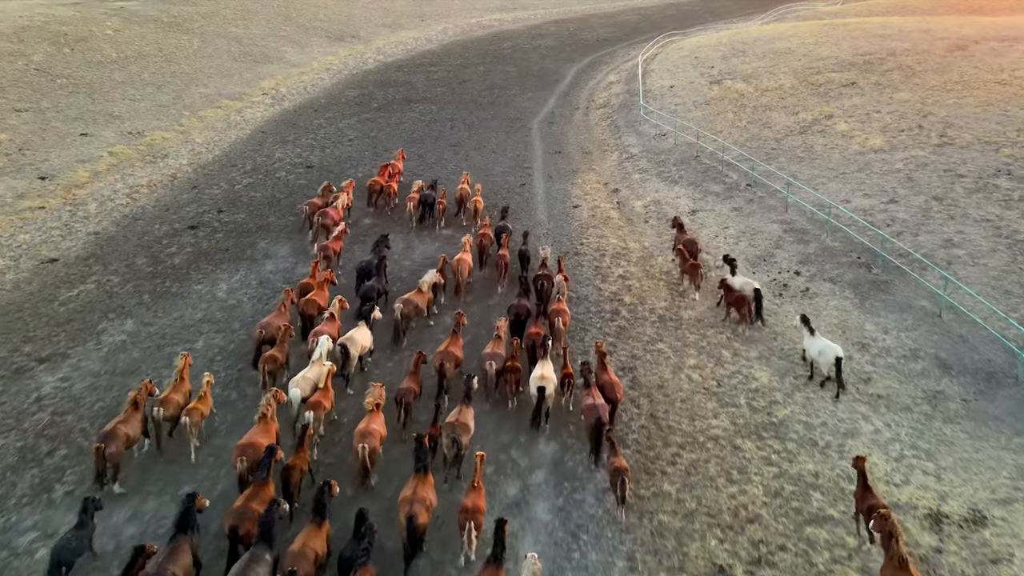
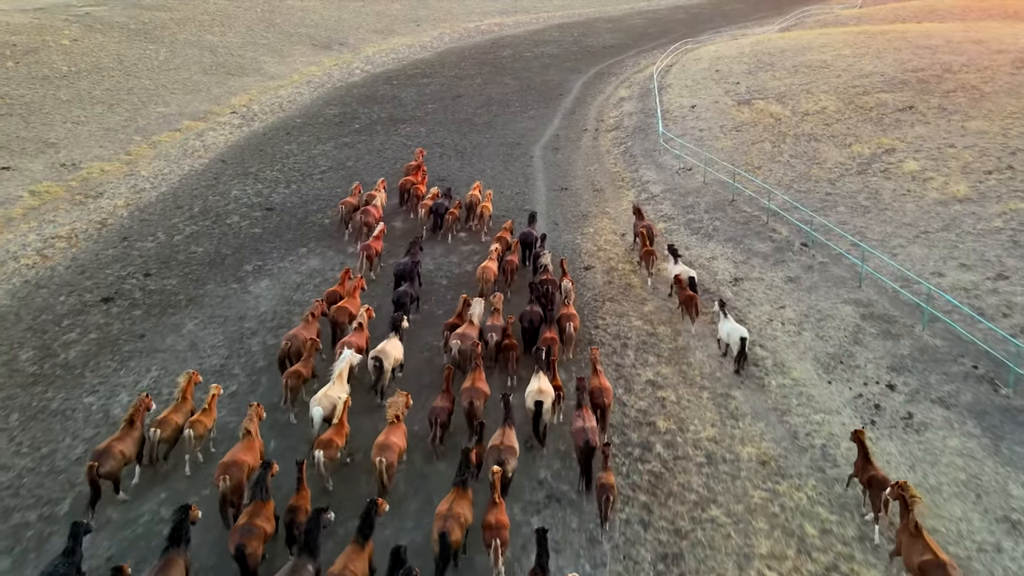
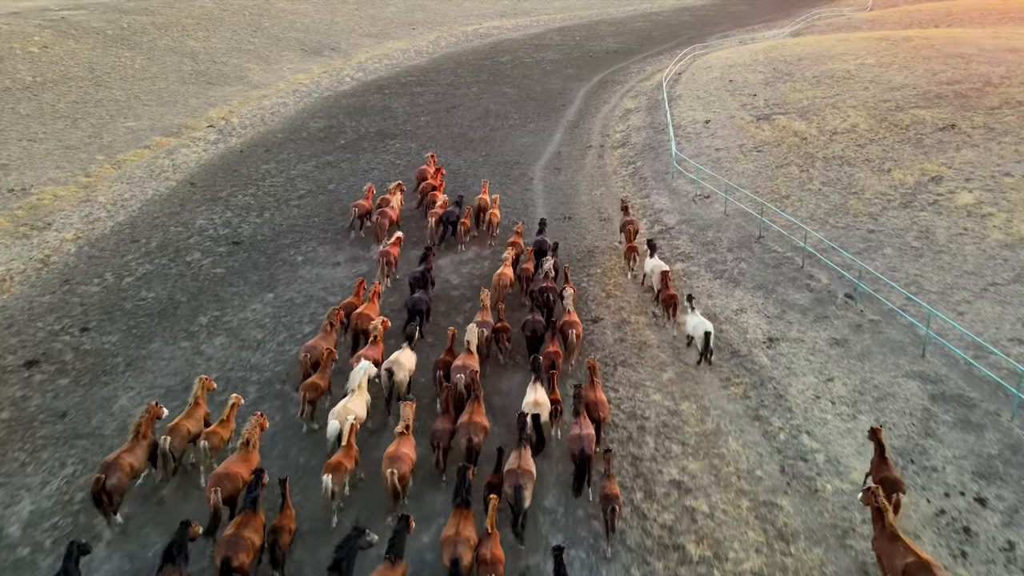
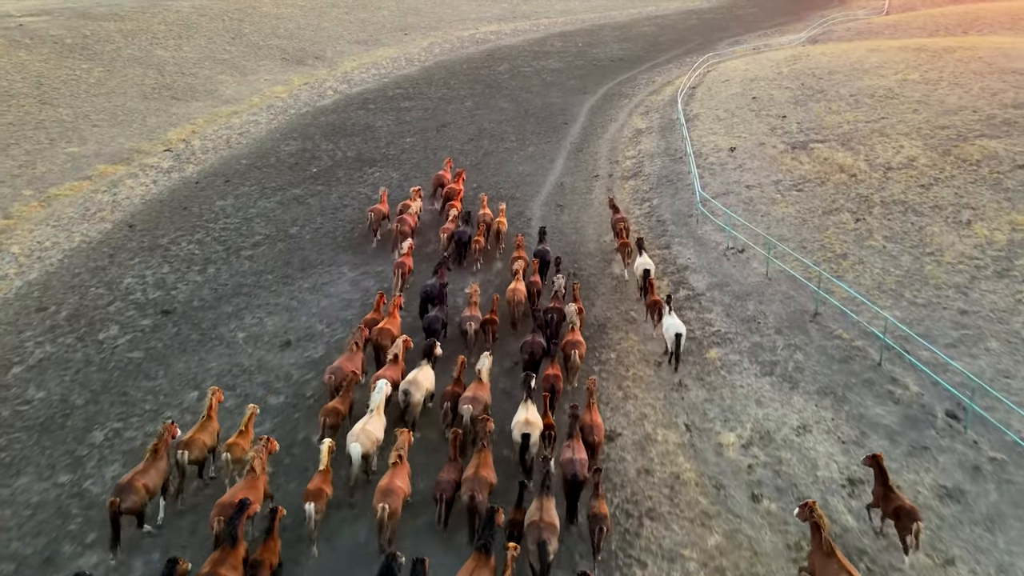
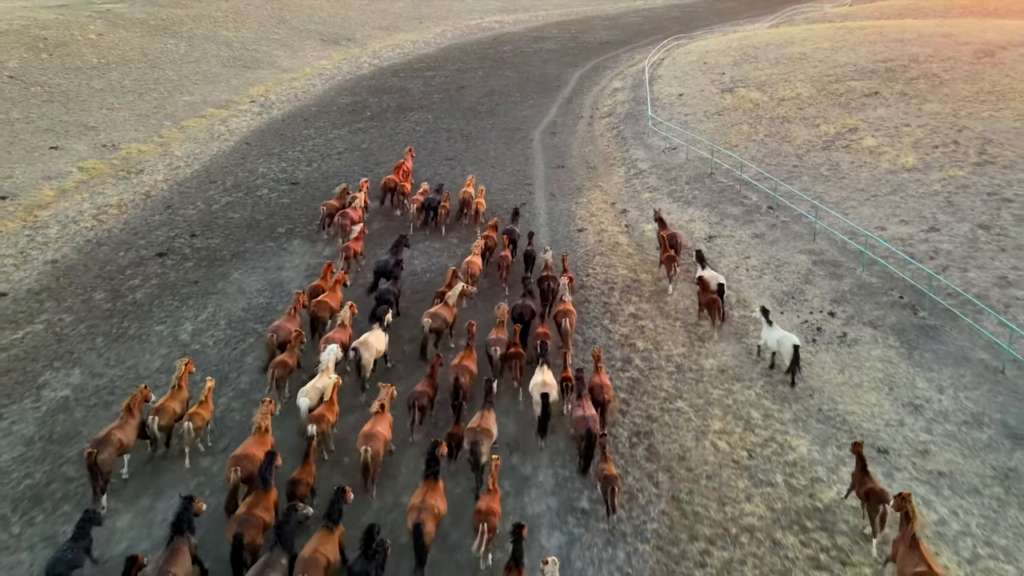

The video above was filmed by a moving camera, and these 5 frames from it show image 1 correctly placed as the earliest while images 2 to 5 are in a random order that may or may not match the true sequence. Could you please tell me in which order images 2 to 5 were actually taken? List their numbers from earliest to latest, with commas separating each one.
5, 2, 3, 4
